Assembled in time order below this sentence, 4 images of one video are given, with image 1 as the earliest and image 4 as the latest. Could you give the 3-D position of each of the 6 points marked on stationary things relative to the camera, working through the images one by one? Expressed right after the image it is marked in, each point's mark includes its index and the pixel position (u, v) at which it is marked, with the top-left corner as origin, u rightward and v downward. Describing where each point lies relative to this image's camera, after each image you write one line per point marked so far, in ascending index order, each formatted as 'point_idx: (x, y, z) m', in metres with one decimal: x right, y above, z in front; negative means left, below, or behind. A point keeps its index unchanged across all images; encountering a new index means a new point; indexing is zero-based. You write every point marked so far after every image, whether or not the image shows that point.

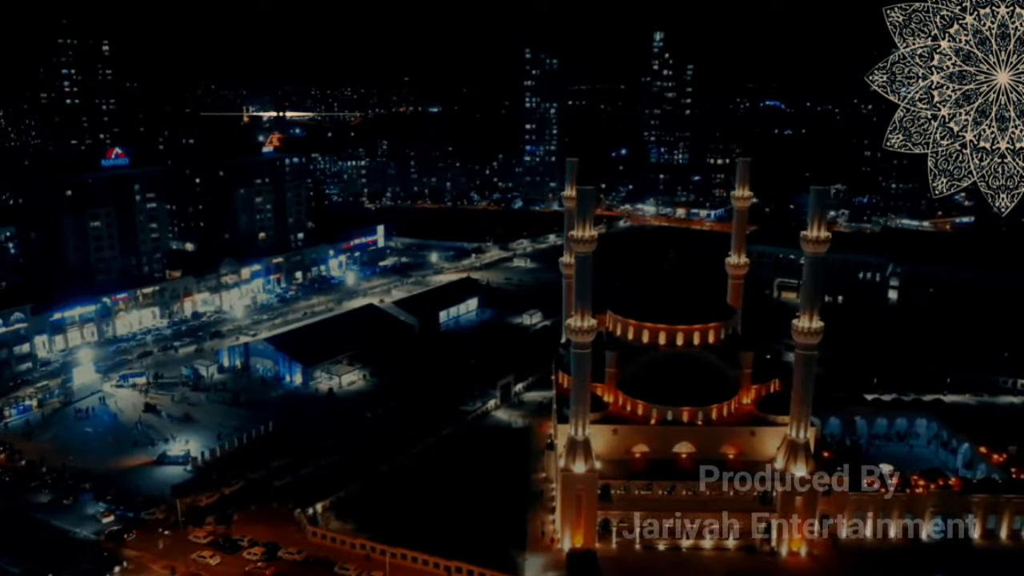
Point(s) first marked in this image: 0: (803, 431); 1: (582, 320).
0: (+7.2, -3.5, +19.3) m
1: (+1.7, -0.8, +18.8) m
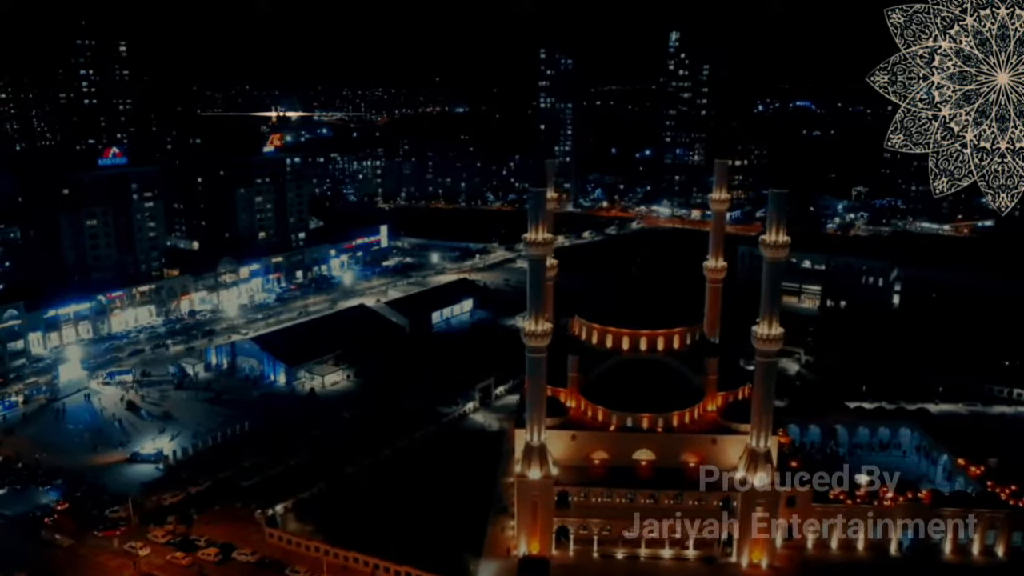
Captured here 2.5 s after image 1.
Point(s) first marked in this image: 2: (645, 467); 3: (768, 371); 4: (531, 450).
0: (+6.1, -3.7, +18.8) m
1: (+0.6, -0.9, +18.6) m
2: (+3.3, -4.5, +19.5) m
3: (+6.1, -2.0, +18.5) m
4: (+0.5, -3.9, +18.9) m
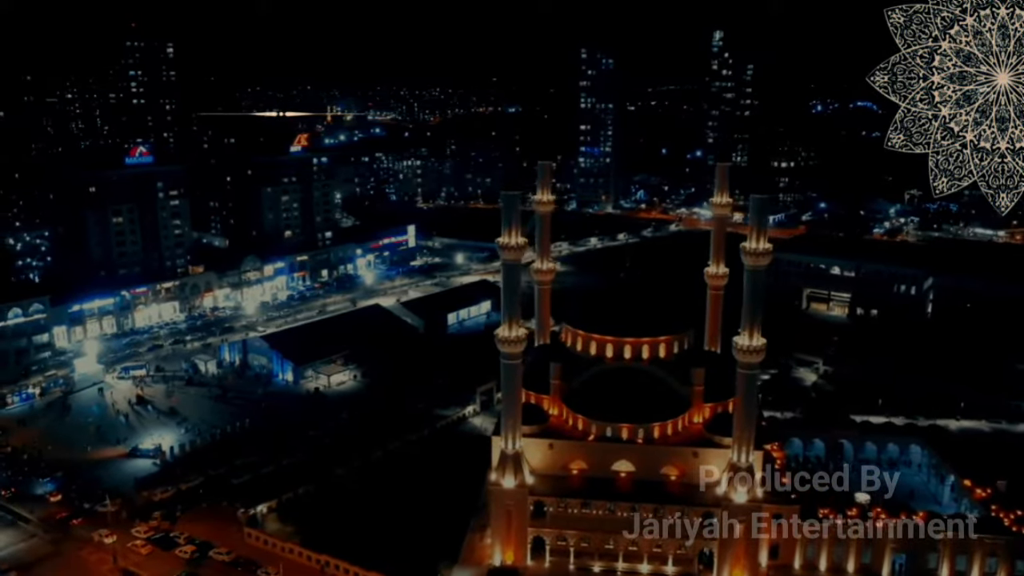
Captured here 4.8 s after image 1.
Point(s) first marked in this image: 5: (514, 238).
0: (+5.5, -3.9, +18.1) m
1: (0.0, -1.0, +18.2) m
2: (+2.8, -4.7, +19.0) m
3: (+5.5, -2.2, +17.8) m
4: (-0.1, -4.1, +18.5) m
5: (+0.1, +1.2, +18.5) m
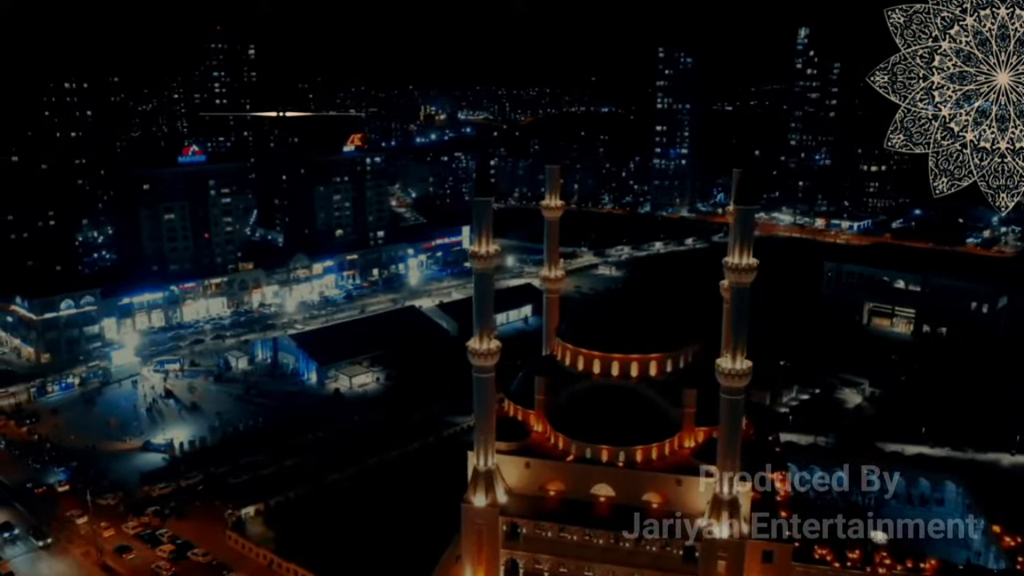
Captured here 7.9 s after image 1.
0: (+4.7, -4.3, +16.7) m
1: (-0.6, -1.2, +17.4) m
2: (+2.1, -5.0, +17.9) m
3: (+4.8, -2.6, +16.4) m
4: (-0.8, -4.3, +17.7) m
5: (-0.4, +1.0, +17.8) m
